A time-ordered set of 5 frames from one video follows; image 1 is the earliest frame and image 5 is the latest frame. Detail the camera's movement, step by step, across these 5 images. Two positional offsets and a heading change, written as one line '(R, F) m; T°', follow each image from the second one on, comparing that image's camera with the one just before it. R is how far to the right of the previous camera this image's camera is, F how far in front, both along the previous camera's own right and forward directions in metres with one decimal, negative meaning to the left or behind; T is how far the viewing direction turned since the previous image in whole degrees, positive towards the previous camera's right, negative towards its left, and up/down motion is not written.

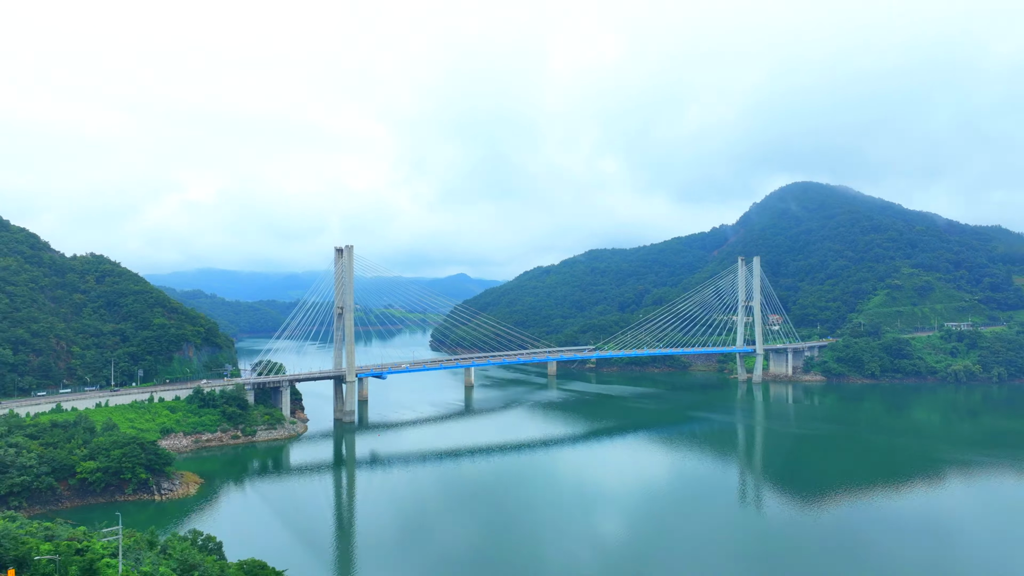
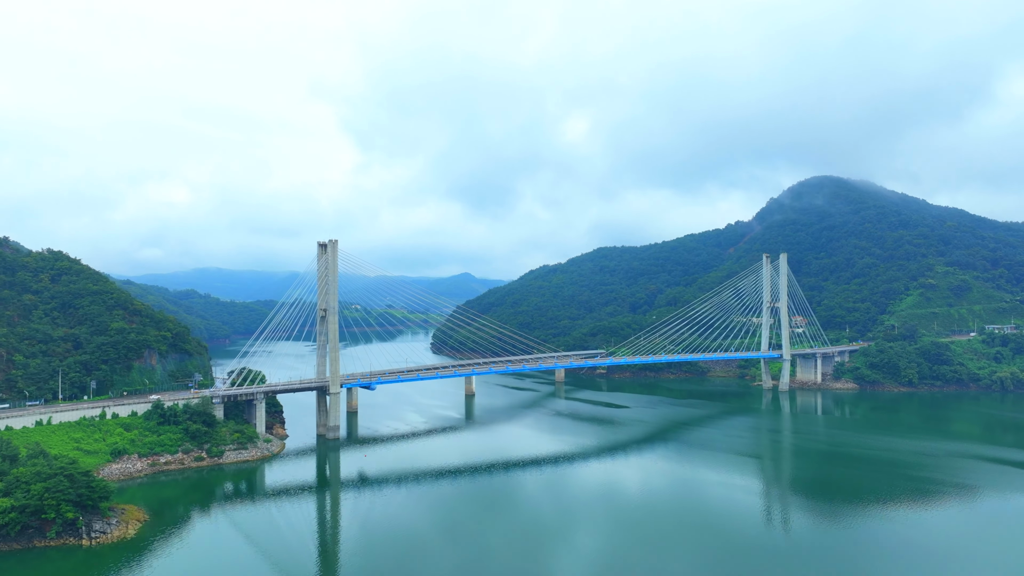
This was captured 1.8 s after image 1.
(0.0, +4.0) m; 0°
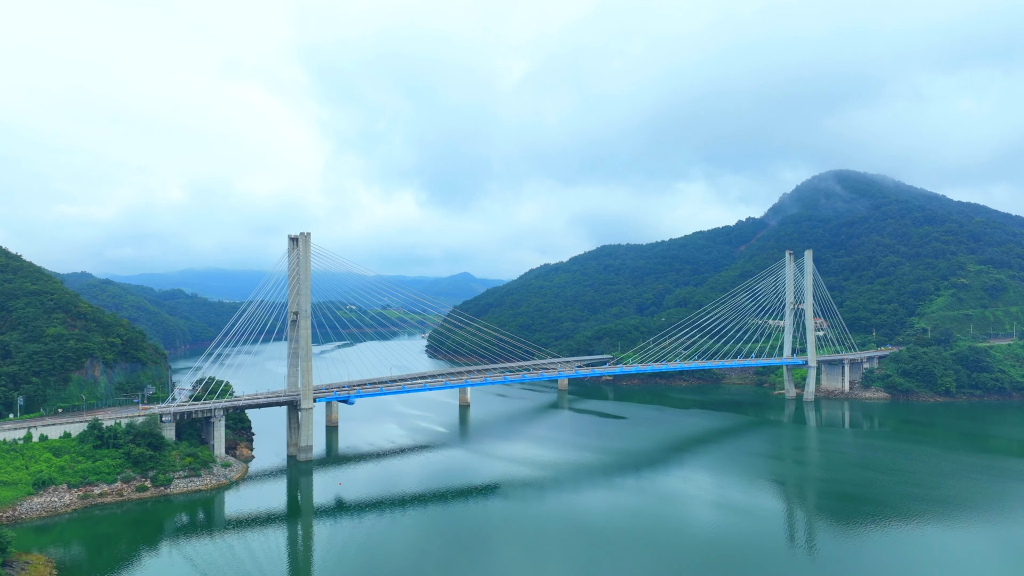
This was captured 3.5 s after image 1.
(+0.1, +4.0) m; 0°
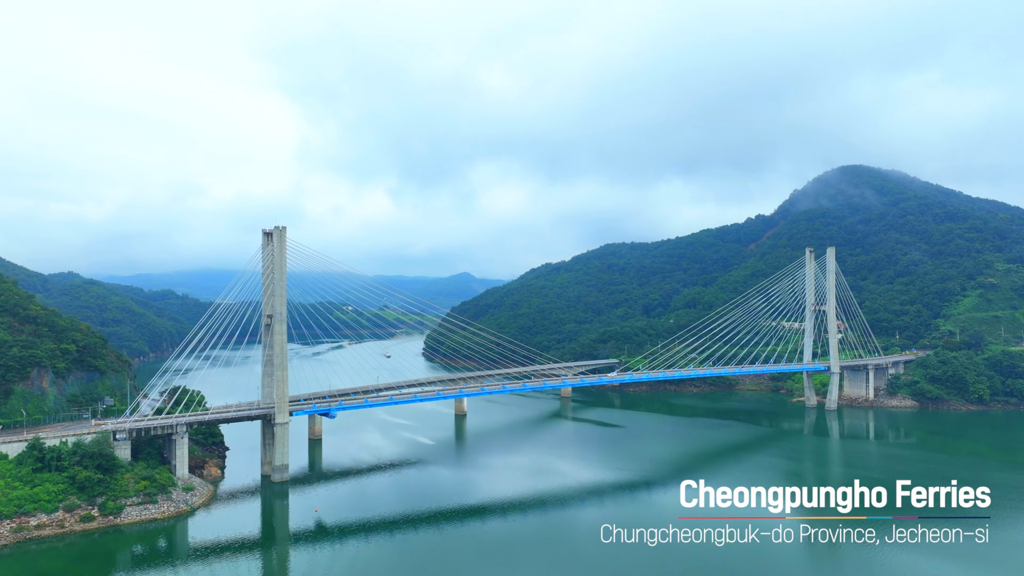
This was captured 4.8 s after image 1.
(+0.1, +2.9) m; 0°
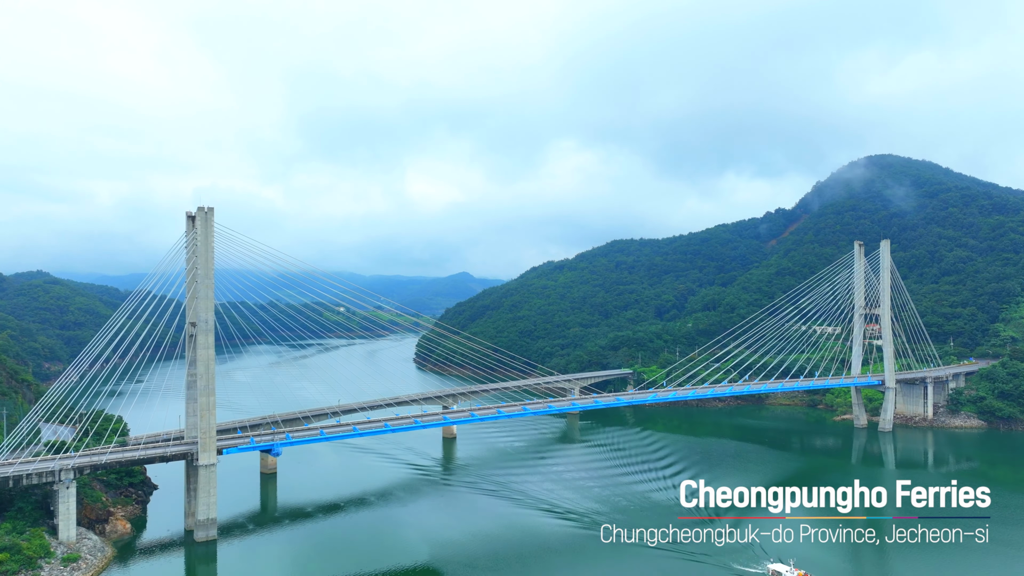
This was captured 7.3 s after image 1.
(+0.1, +5.8) m; 0°
